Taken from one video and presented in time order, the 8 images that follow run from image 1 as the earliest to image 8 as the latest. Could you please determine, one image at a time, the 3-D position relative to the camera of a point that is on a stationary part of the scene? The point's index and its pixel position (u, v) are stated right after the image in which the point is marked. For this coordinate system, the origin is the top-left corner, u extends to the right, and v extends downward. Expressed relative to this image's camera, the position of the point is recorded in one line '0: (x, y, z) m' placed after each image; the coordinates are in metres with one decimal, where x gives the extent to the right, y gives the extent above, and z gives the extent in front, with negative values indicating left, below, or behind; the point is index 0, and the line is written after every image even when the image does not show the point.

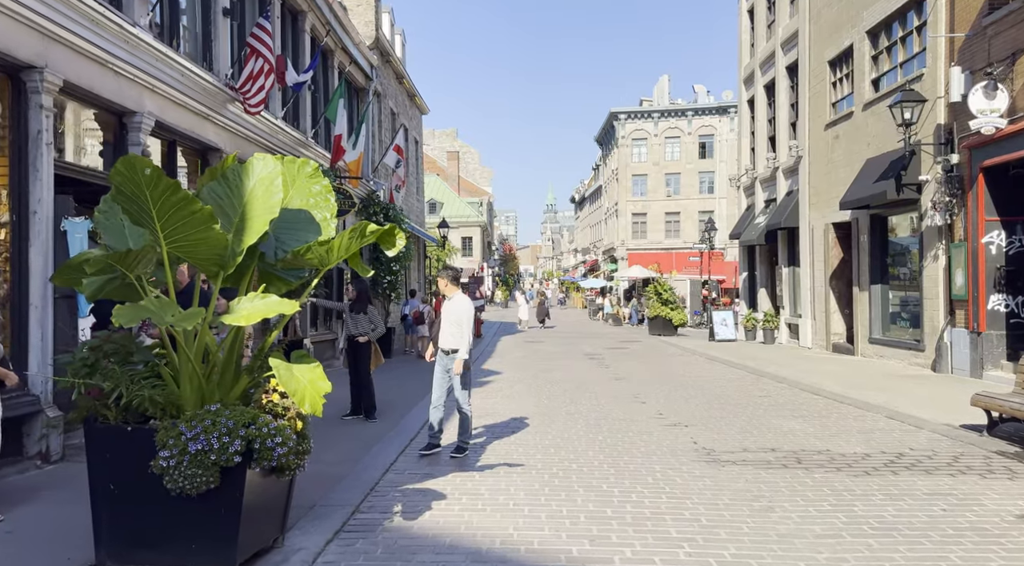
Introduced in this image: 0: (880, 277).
0: (+6.7, +0.1, +16.5) m
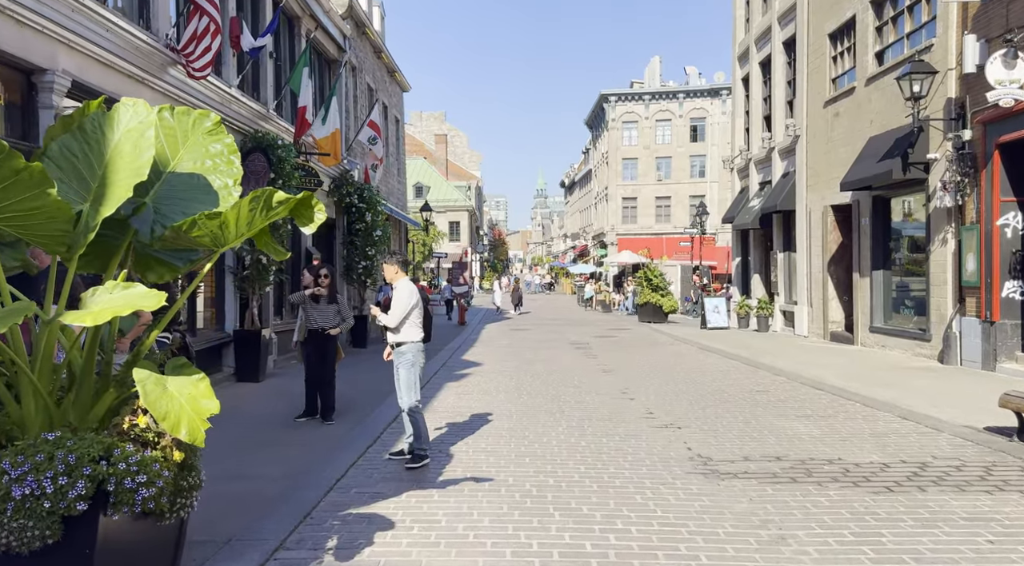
0: (+6.3, +0.3, +15.6) m
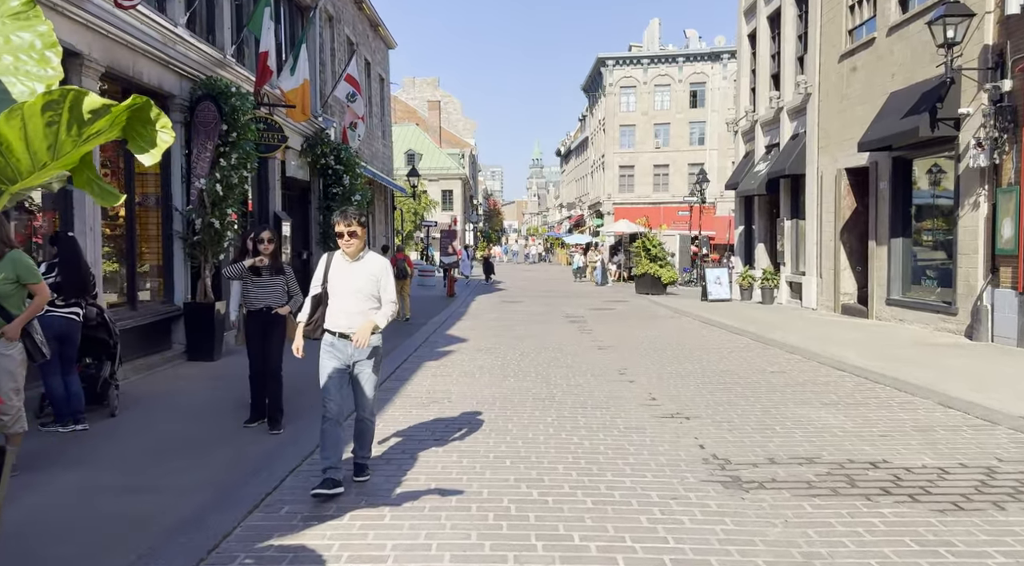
0: (+6.2, +0.8, +14.3) m
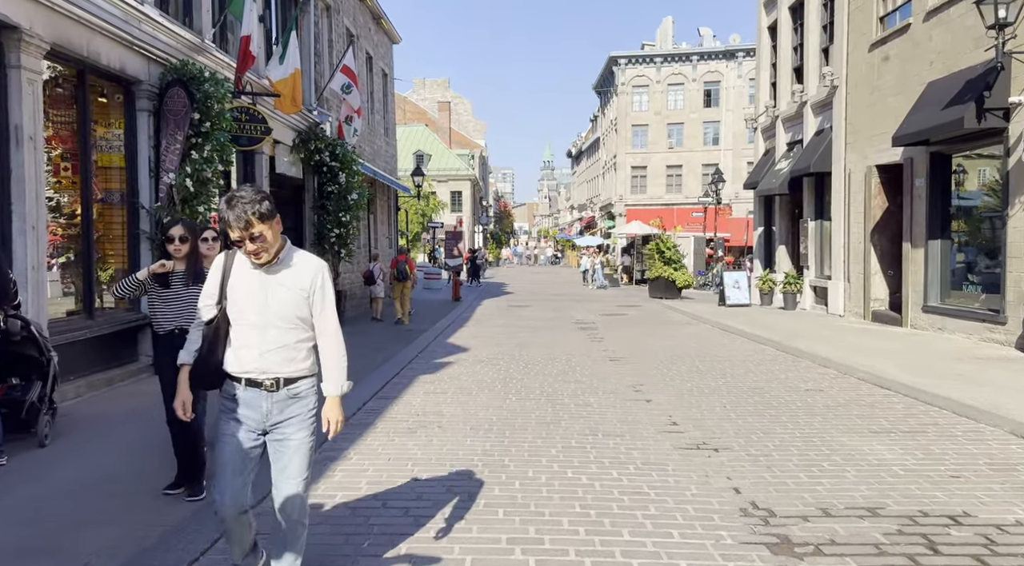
0: (+6.2, +0.8, +13.2) m
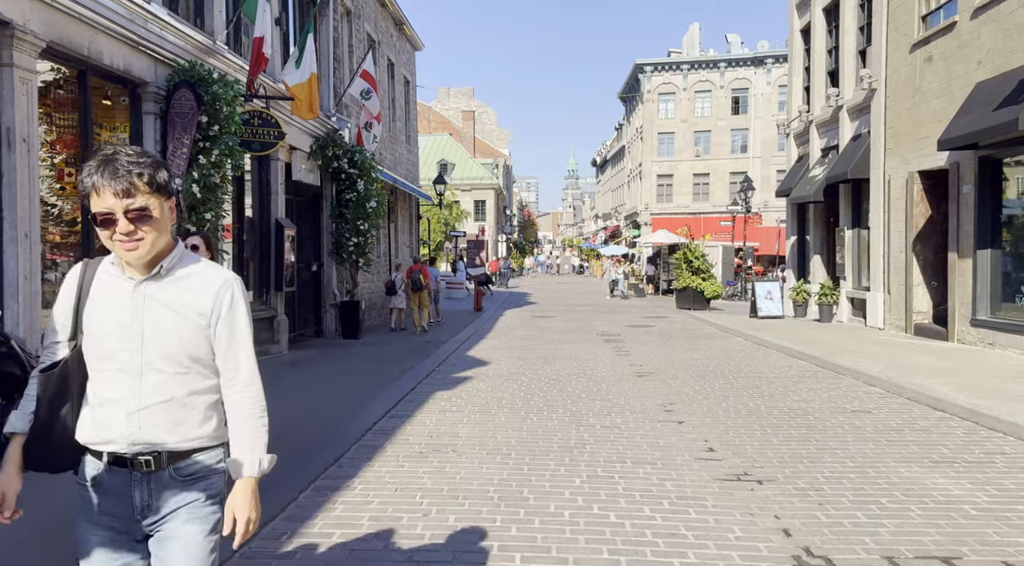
0: (+6.6, +0.6, +12.5) m
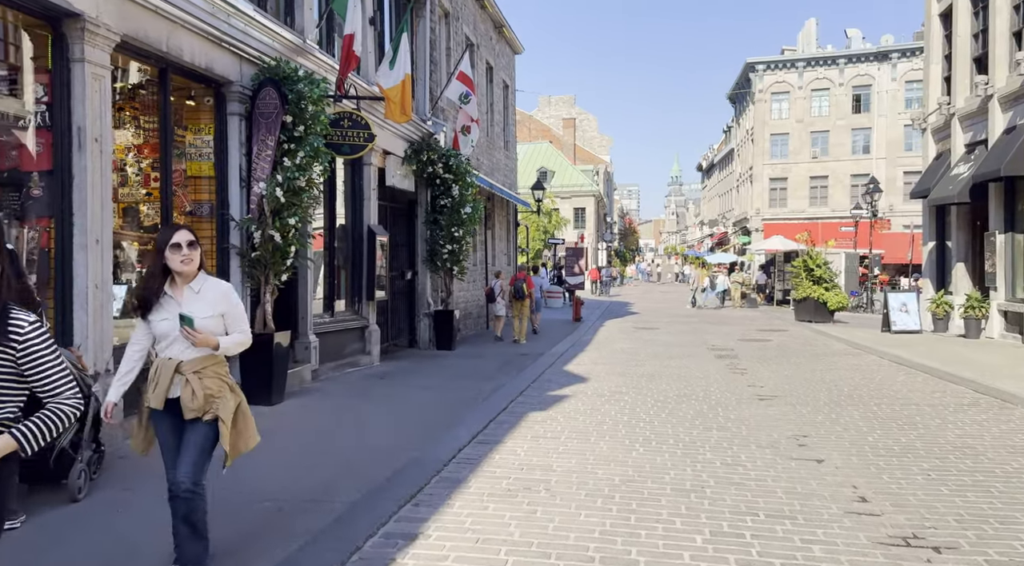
0: (+7.8, +0.4, +10.7) m
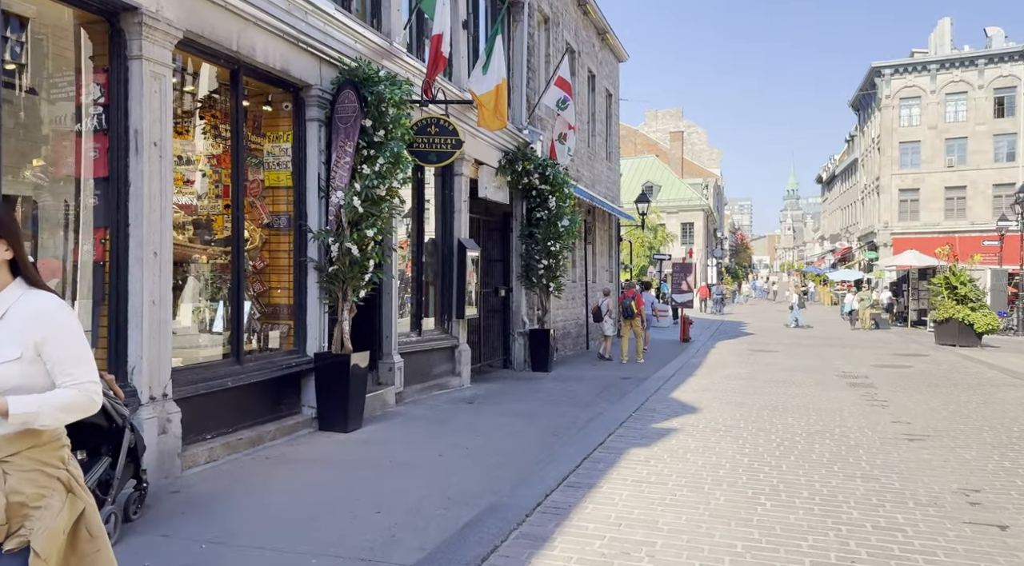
0: (+8.8, +0.3, +8.6) m
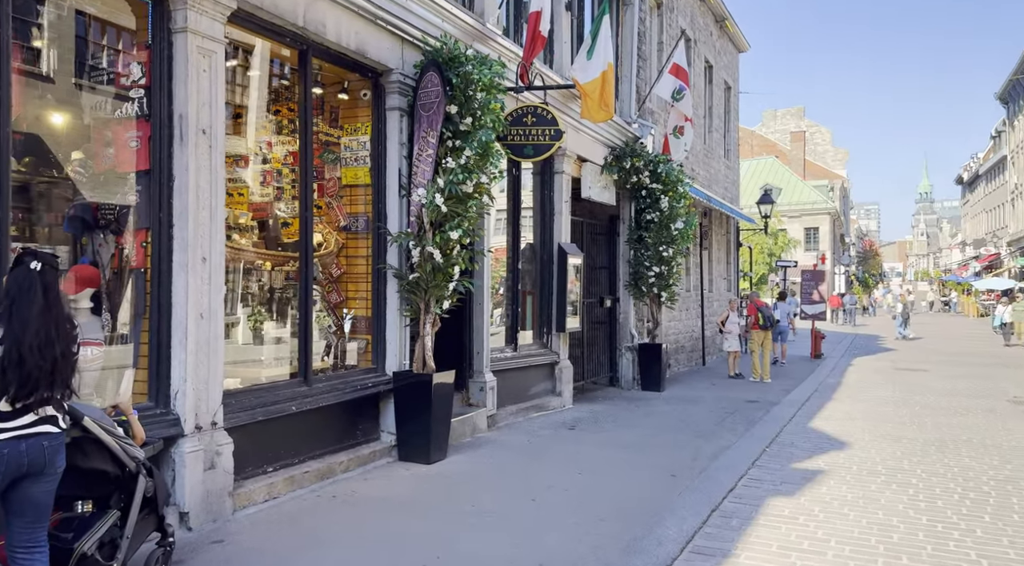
0: (+9.6, +0.2, +6.1) m
